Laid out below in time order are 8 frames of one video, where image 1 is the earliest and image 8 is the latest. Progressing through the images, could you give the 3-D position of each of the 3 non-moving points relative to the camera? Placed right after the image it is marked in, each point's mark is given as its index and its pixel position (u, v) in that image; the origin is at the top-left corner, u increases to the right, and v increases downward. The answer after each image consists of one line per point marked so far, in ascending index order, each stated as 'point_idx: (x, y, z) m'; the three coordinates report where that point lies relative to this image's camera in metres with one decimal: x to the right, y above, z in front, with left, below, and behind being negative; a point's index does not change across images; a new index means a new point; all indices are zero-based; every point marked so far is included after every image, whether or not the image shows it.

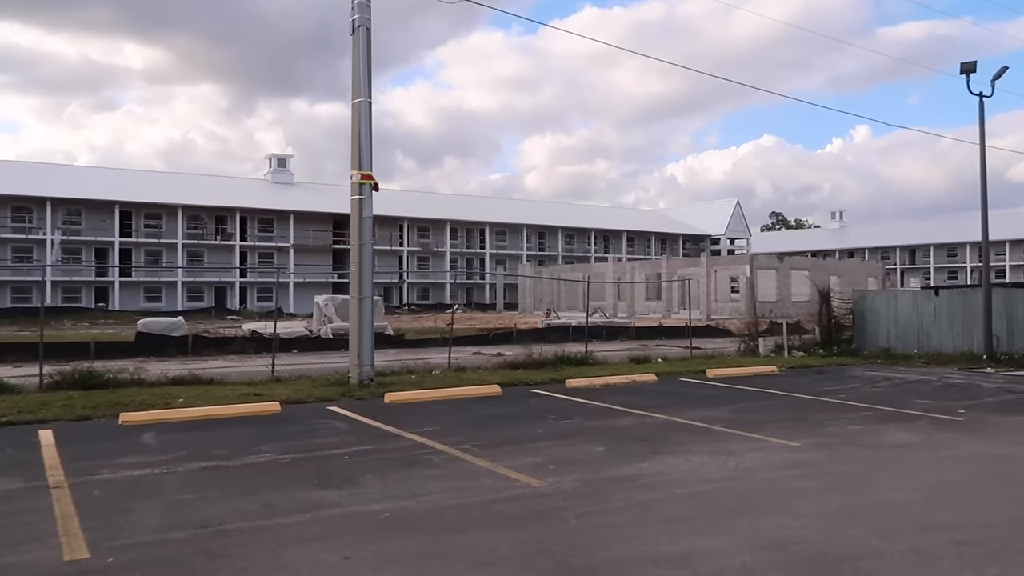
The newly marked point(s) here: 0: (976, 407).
0: (+7.7, -2.0, +12.9) m
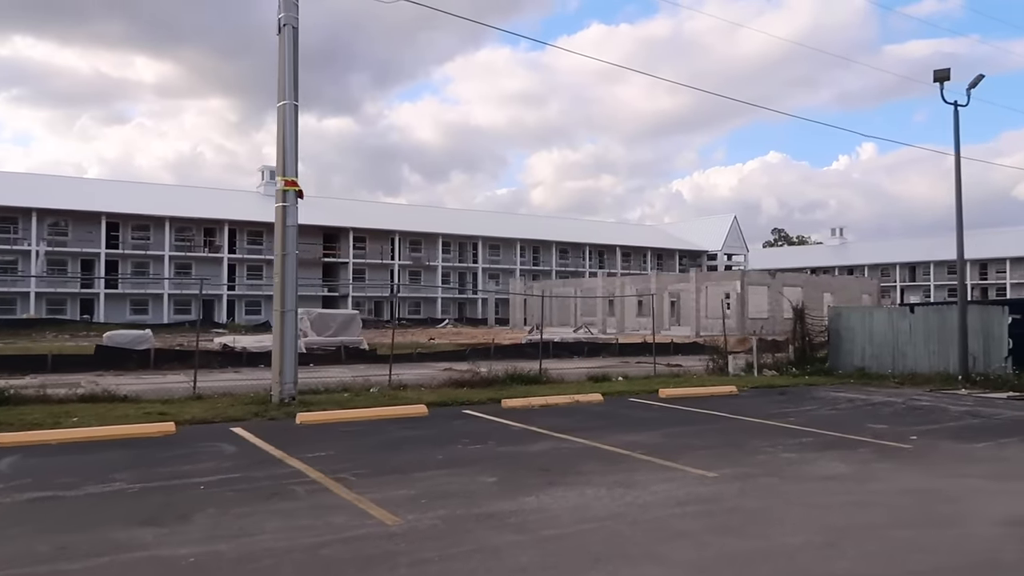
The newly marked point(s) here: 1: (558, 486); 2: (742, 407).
0: (+6.5, -2.3, +12.0) m
1: (+0.5, -2.1, +8.1) m
2: (+4.5, -2.3, +15.0) m
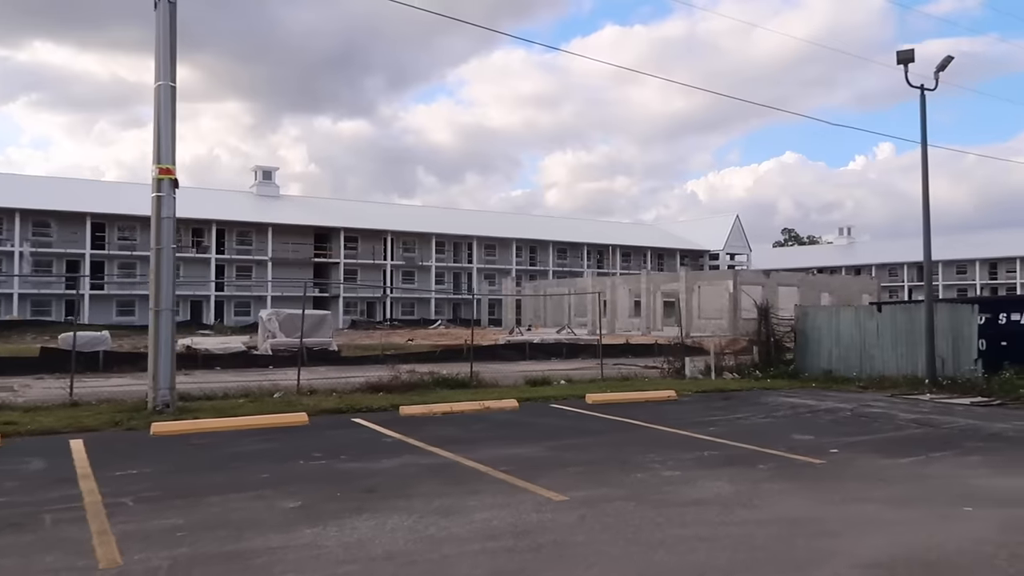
0: (+4.7, -2.2, +10.7) m
1: (-1.3, -2.0, +6.9) m
2: (+2.8, -2.2, +13.7) m
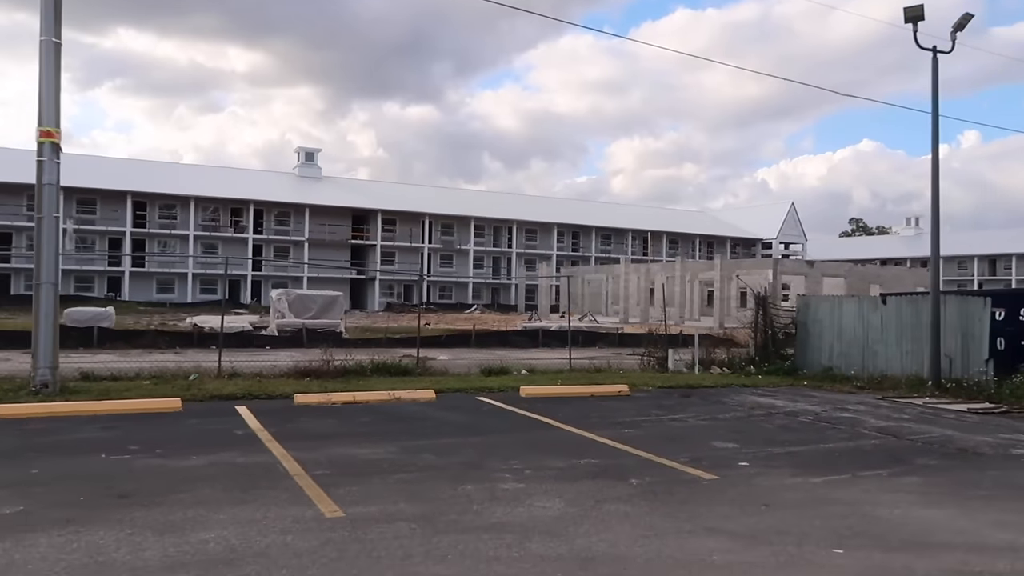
0: (+3.1, -2.0, +9.0) m
1: (-3.3, -1.8, +5.7) m
2: (+1.3, -1.9, +12.2) m
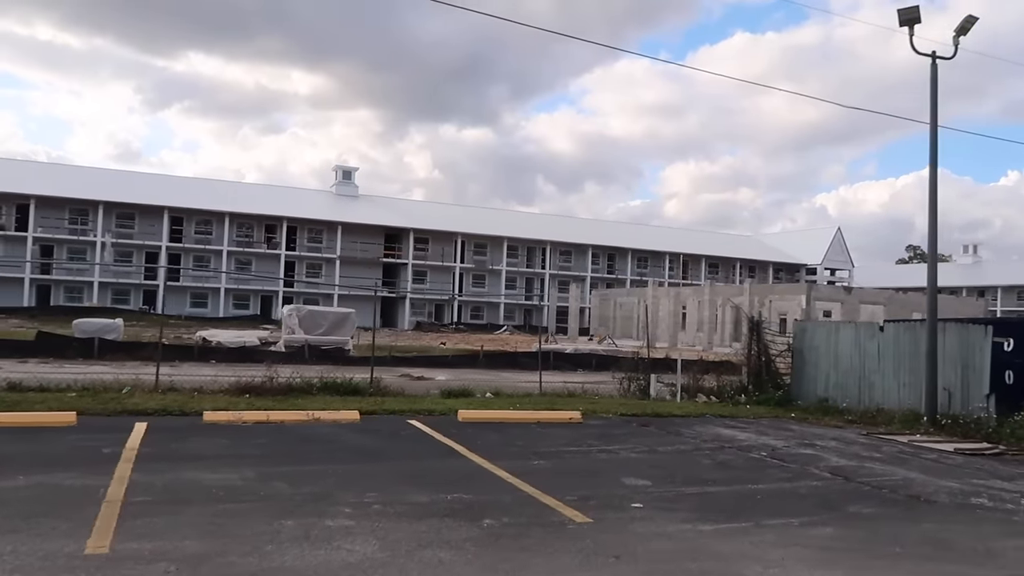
0: (+1.8, -2.2, +8.0) m
1: (-4.8, -1.7, +5.1) m
2: (+0.2, -2.2, +11.2) m
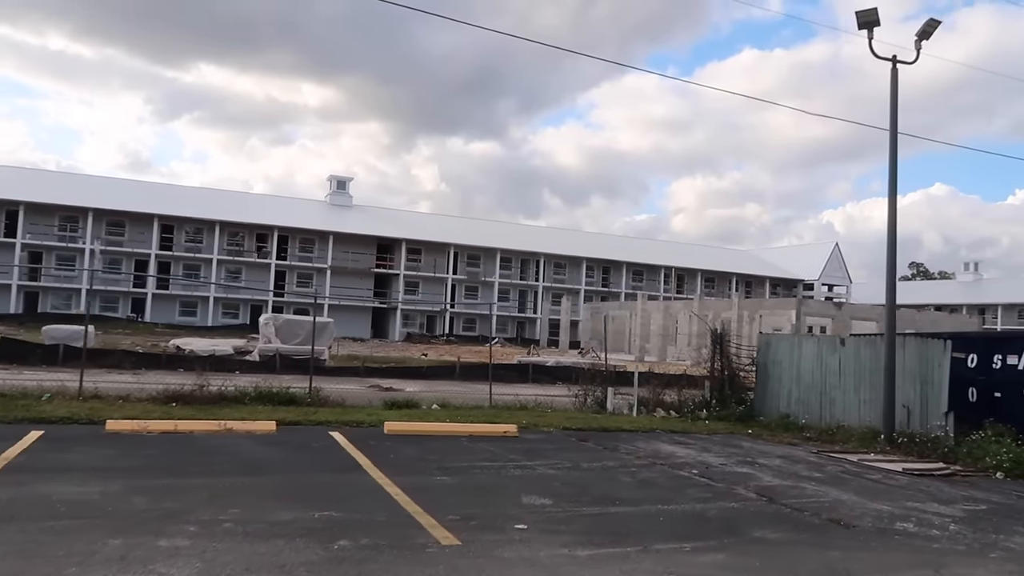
0: (+0.6, -2.2, +7.4) m
1: (-5.9, -1.7, +4.6) m
2: (-0.9, -2.3, +10.6) m
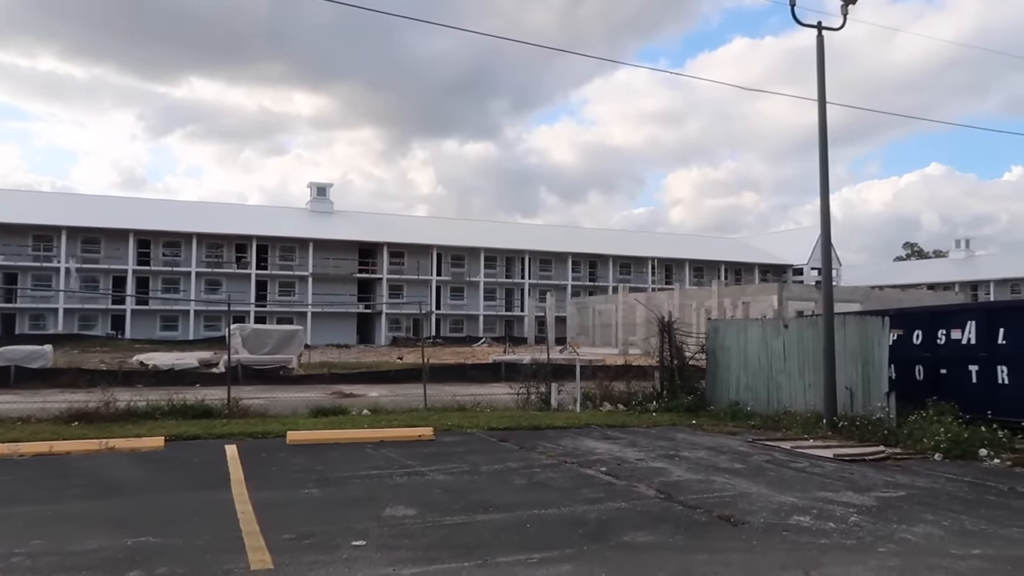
0: (-0.7, -2.1, +6.7) m
1: (-7.3, -1.9, +3.9) m
2: (-2.3, -2.2, +10.0) m
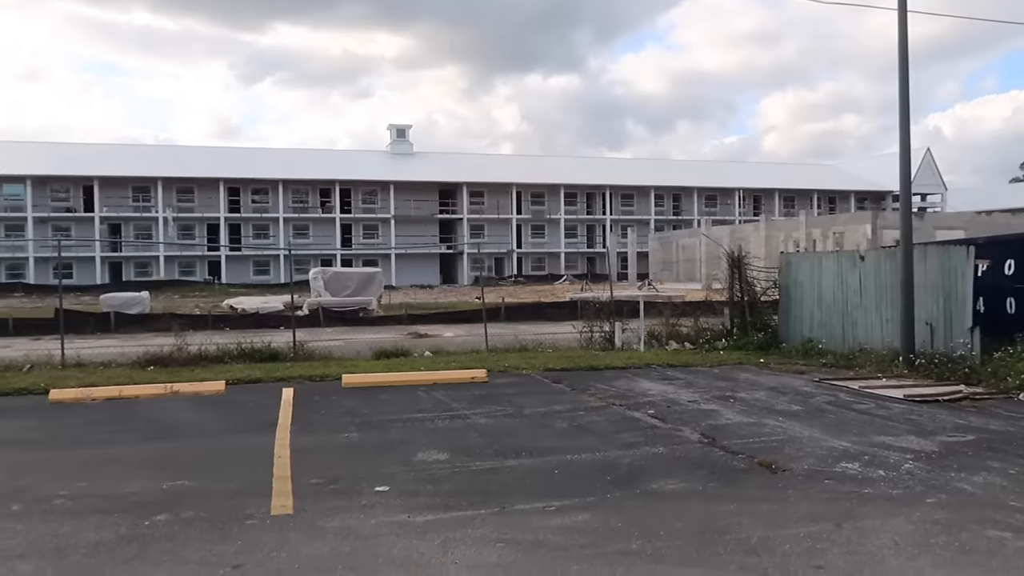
0: (-0.5, -1.7, +6.7) m
1: (-7.4, -1.8, +4.6) m
2: (-1.7, -1.5, +10.1) m
